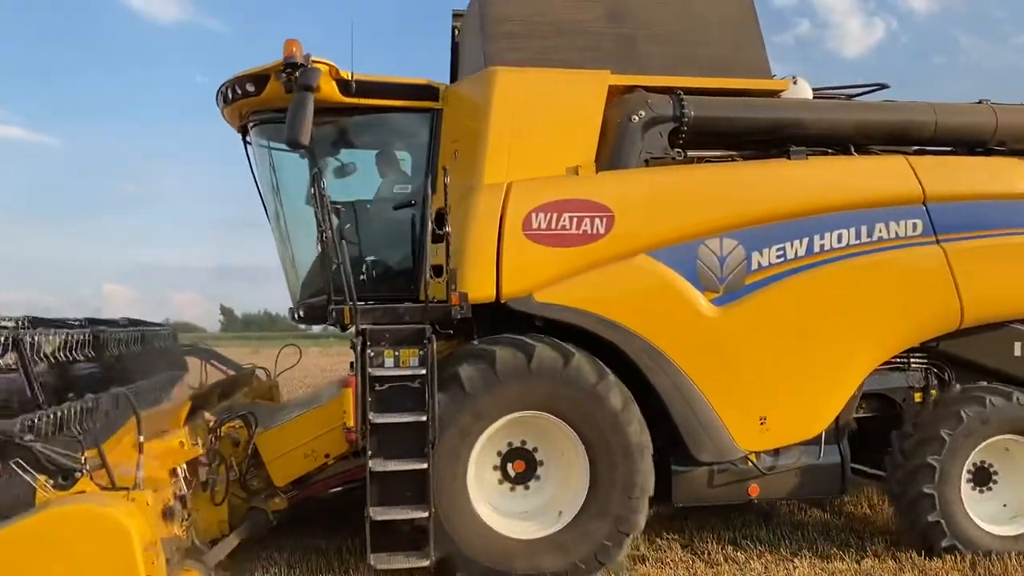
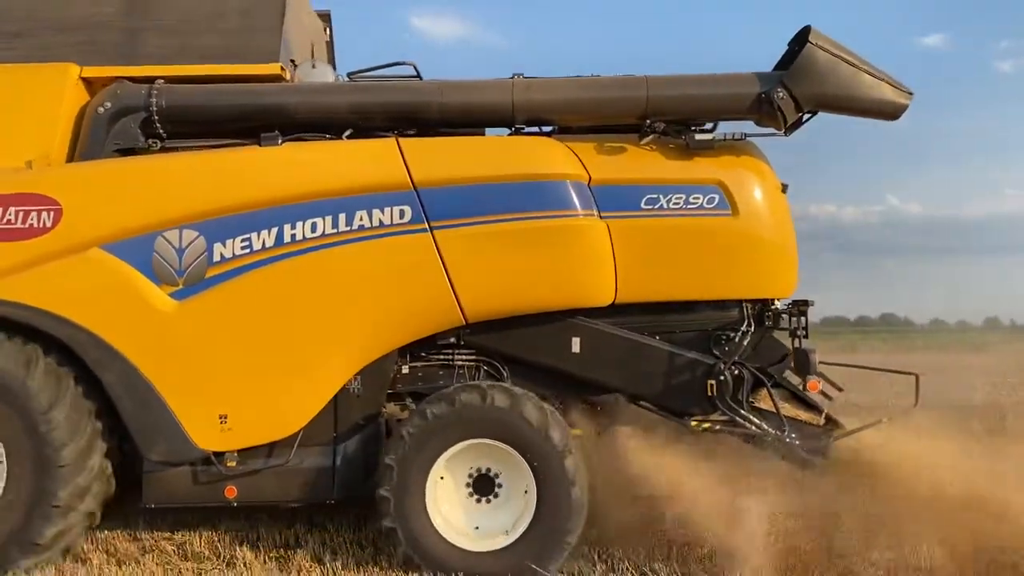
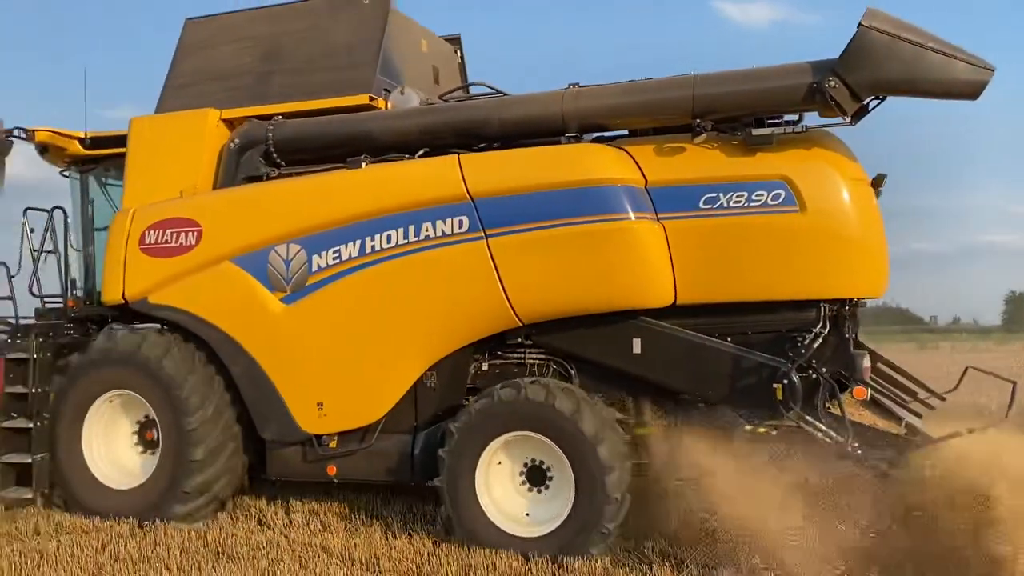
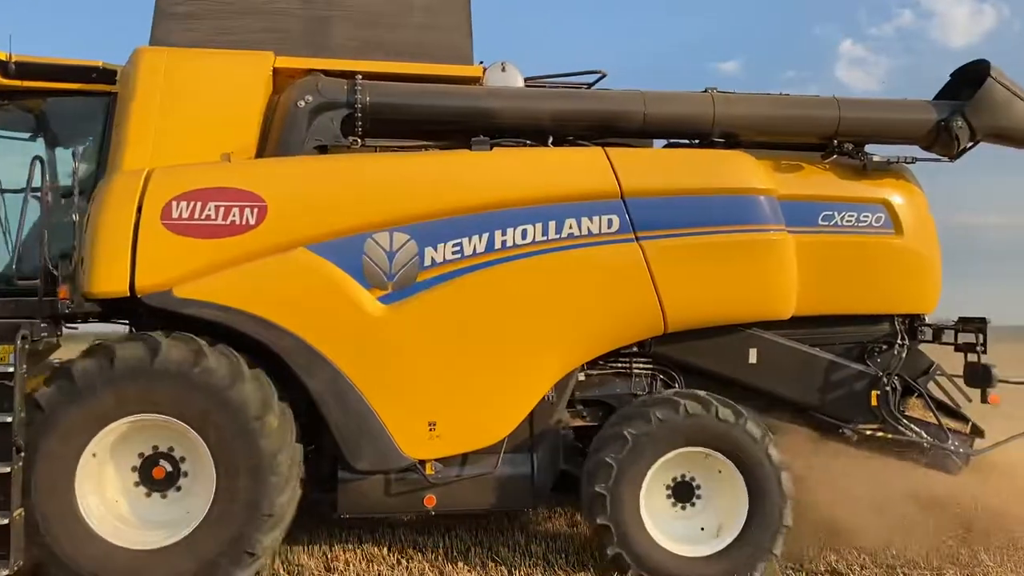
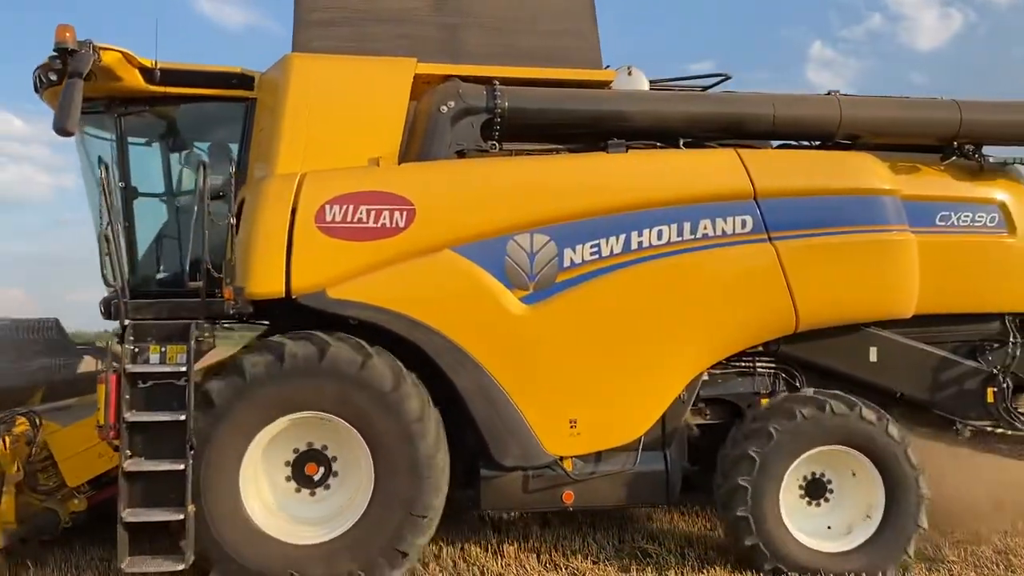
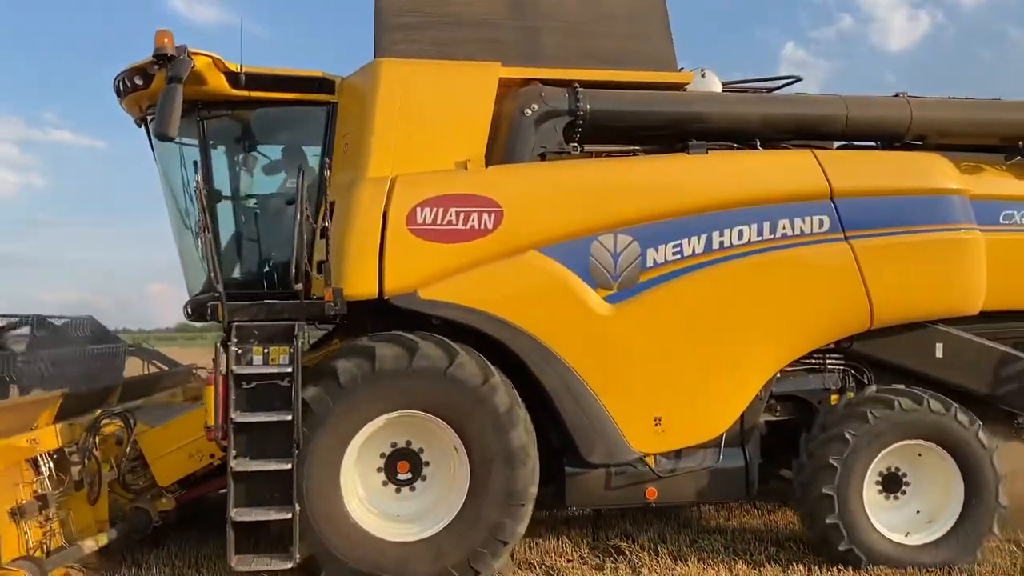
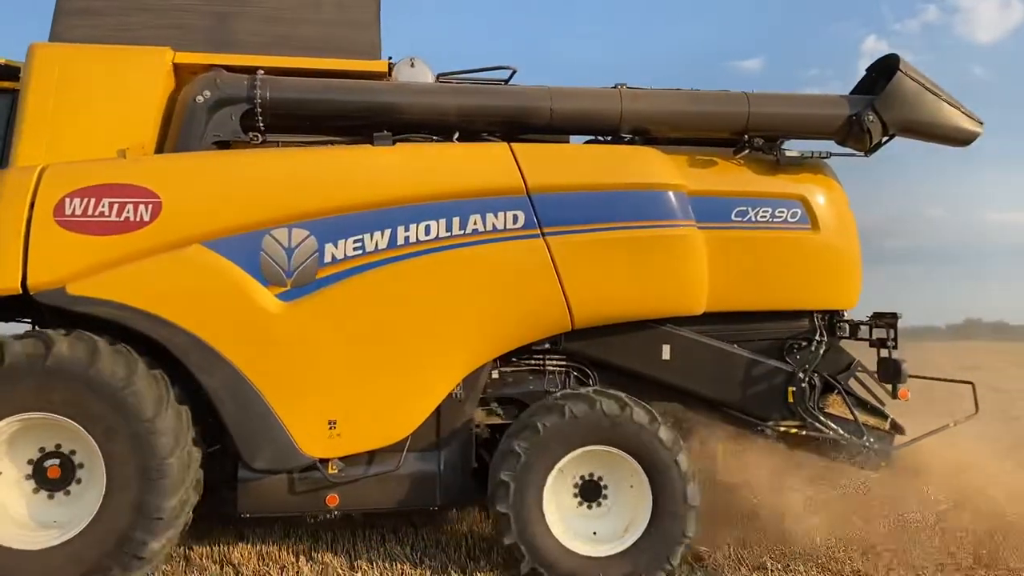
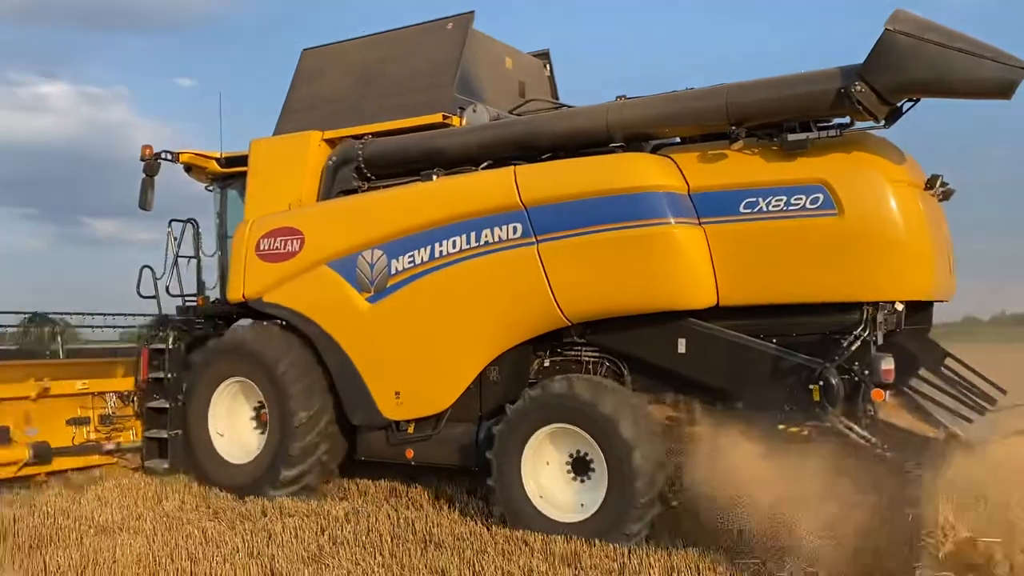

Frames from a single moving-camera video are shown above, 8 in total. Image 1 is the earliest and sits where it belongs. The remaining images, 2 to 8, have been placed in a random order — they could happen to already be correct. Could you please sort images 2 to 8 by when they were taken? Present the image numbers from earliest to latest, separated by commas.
6, 5, 4, 7, 2, 3, 8
